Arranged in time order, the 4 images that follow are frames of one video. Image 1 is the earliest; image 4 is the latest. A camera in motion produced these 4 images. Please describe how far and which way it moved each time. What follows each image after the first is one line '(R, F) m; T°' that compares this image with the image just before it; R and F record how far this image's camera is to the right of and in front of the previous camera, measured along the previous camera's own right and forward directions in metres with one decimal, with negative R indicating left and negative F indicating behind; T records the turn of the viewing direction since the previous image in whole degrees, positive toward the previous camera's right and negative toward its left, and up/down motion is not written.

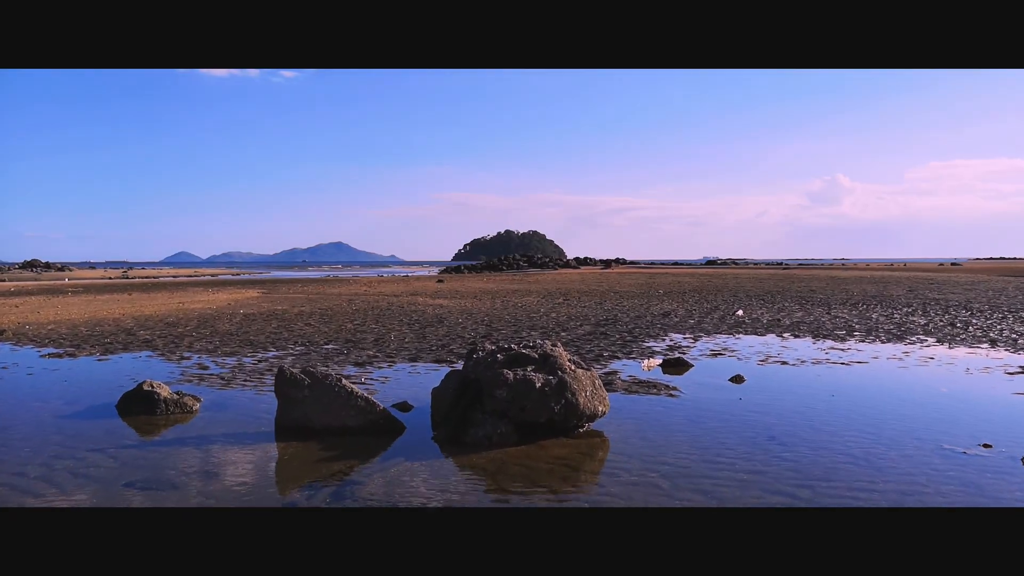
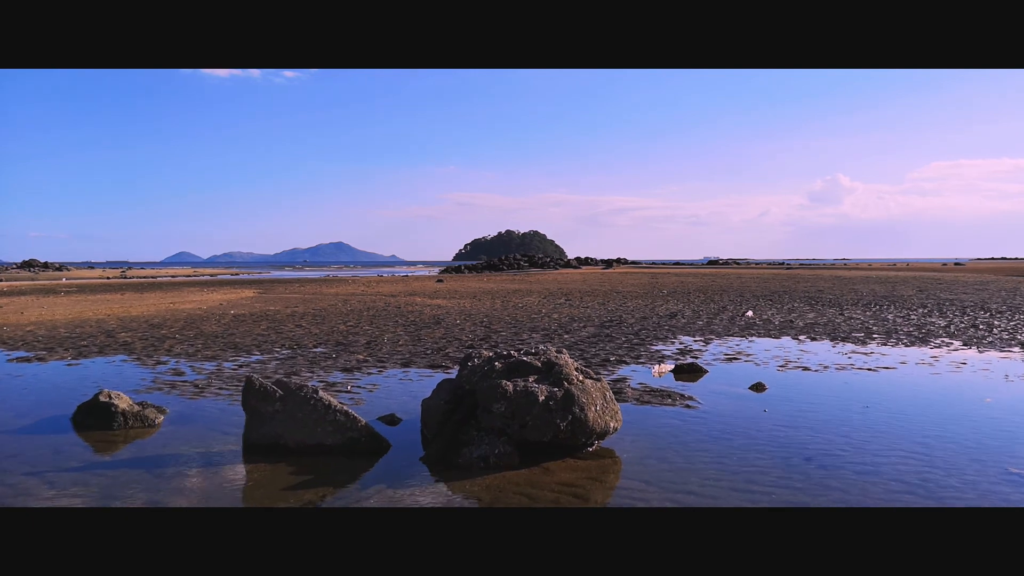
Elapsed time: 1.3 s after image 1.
(0.0, +1.0) m; 0°
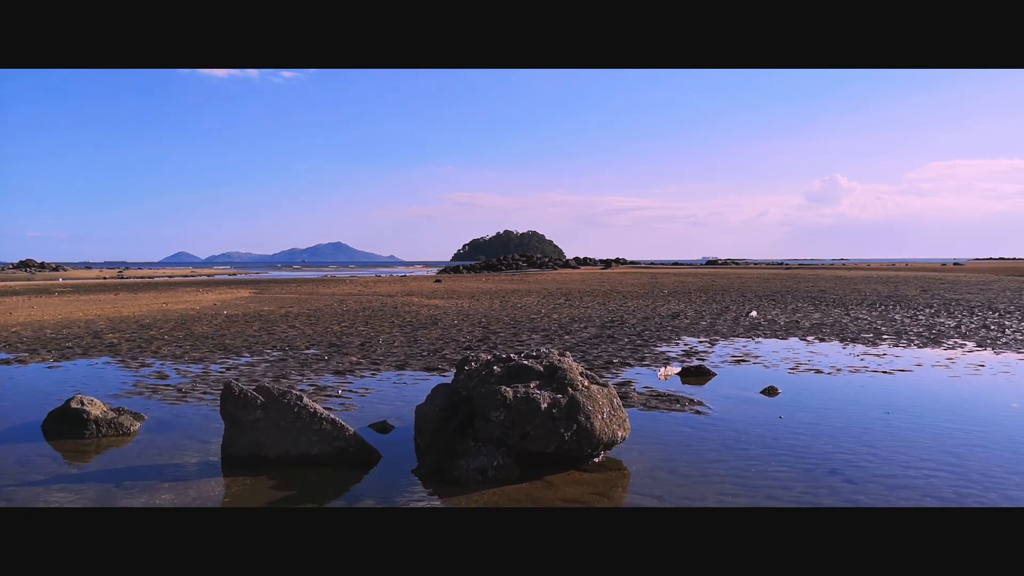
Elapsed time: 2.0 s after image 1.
(0.0, +0.5) m; 0°
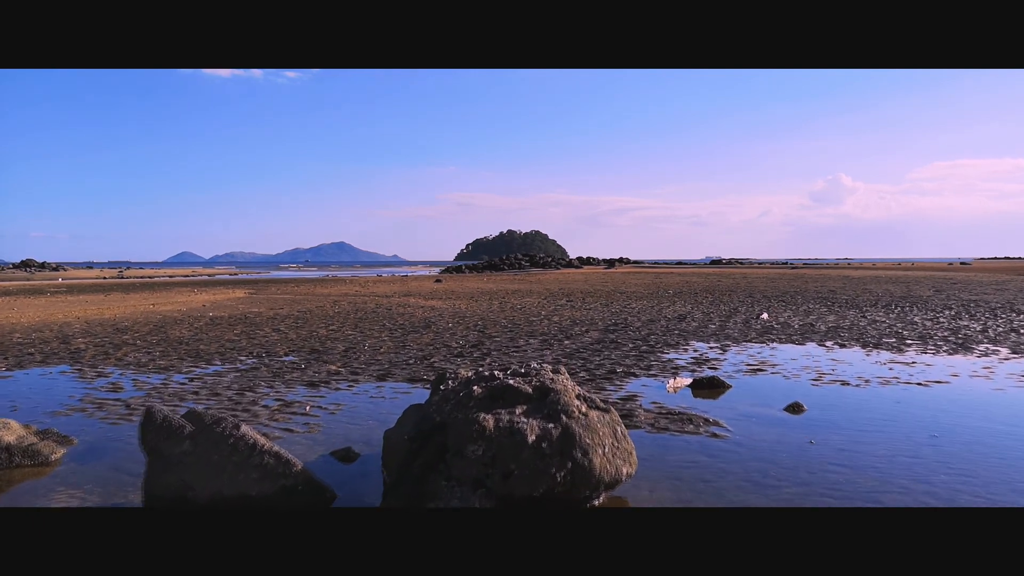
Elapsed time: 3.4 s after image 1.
(+0.2, +1.2) m; 0°
